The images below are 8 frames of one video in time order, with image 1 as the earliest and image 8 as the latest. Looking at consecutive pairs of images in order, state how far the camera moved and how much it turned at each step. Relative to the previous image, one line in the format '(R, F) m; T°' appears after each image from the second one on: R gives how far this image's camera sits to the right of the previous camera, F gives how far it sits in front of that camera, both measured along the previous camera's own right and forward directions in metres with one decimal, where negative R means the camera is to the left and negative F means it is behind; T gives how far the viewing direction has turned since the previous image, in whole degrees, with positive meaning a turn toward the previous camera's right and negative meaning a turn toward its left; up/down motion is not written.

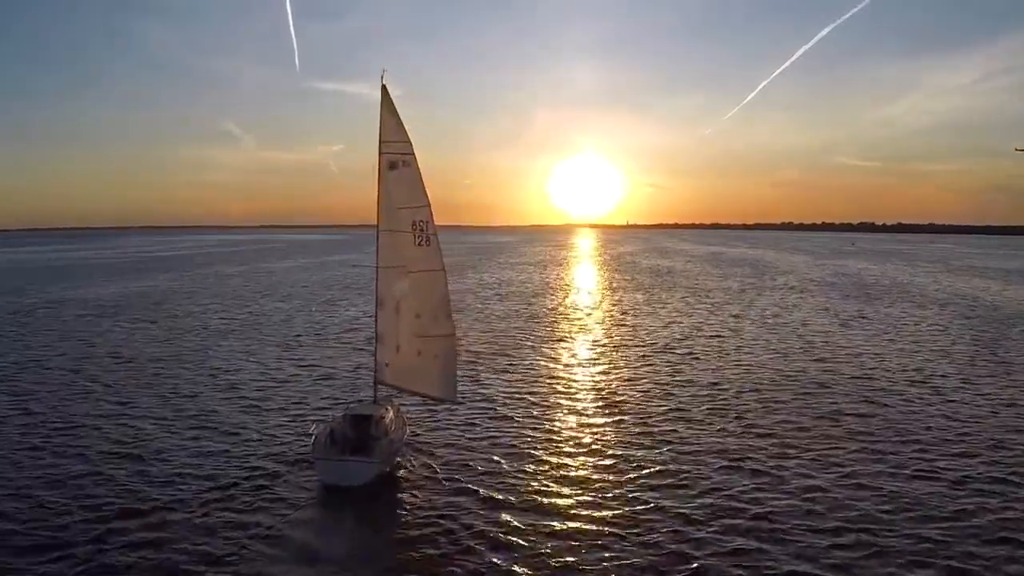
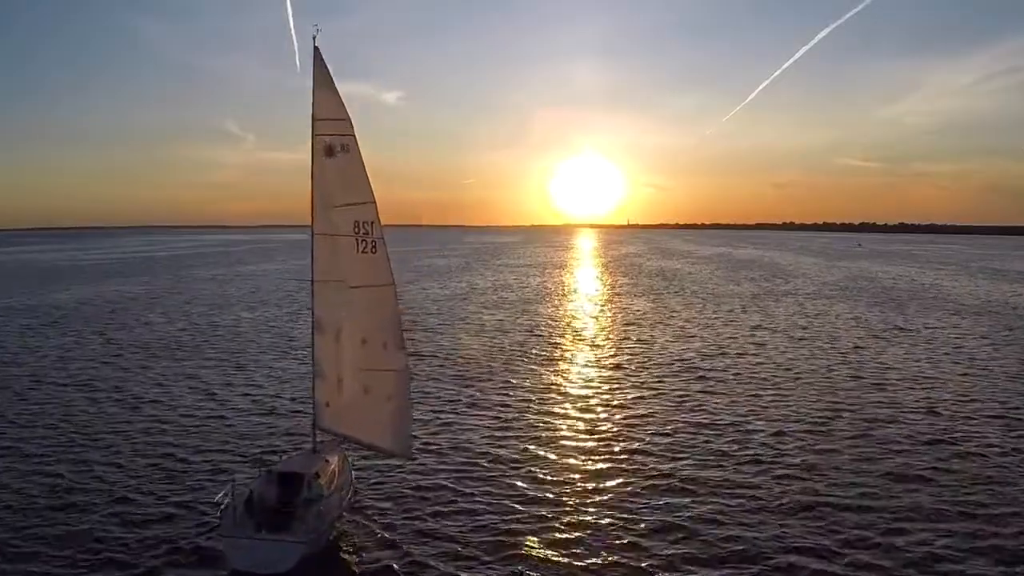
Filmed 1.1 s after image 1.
(+0.5, +4.7) m; 0°
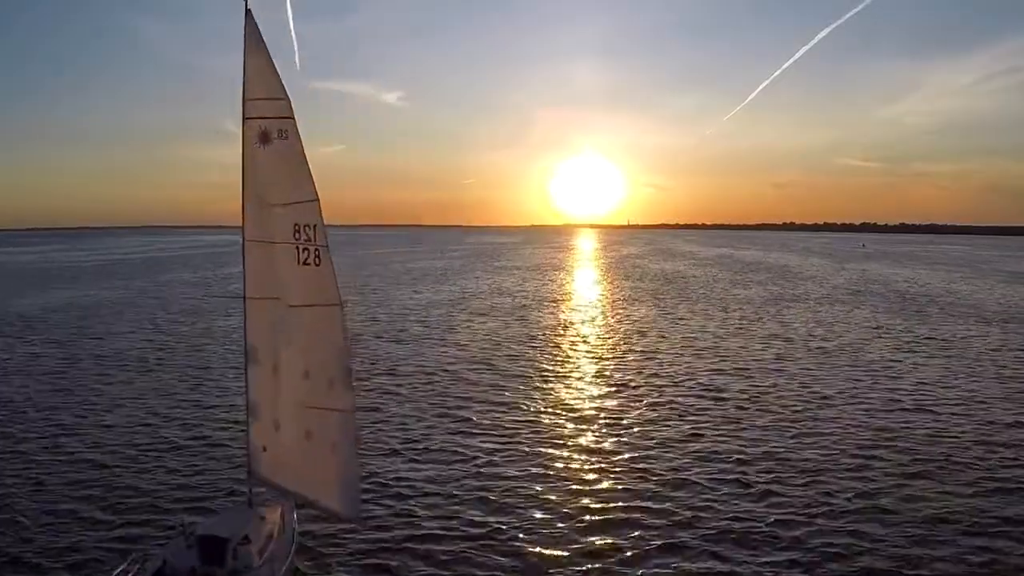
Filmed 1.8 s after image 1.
(+0.3, +3.1) m; 0°
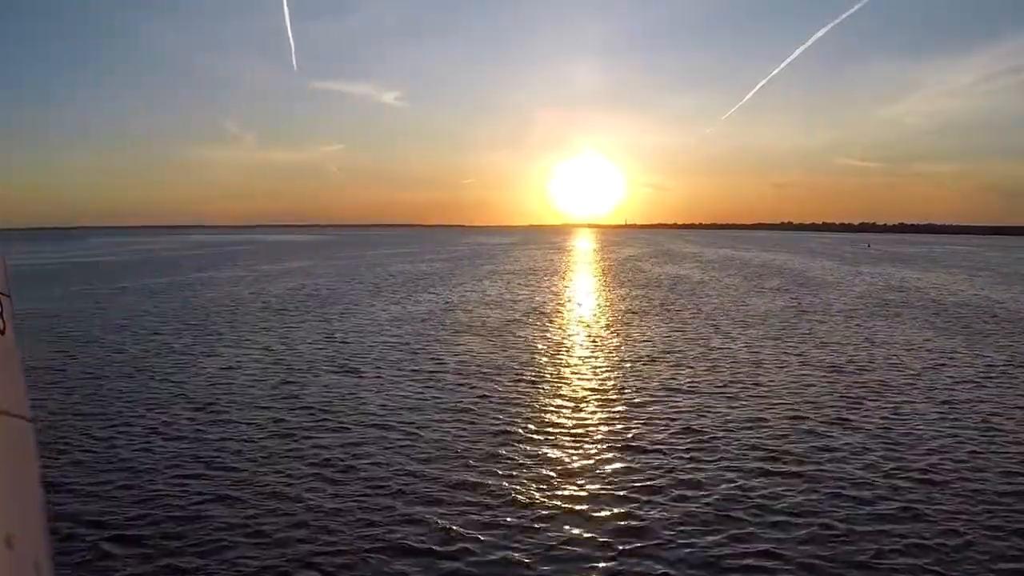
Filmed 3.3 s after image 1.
(+0.6, +6.2) m; 0°
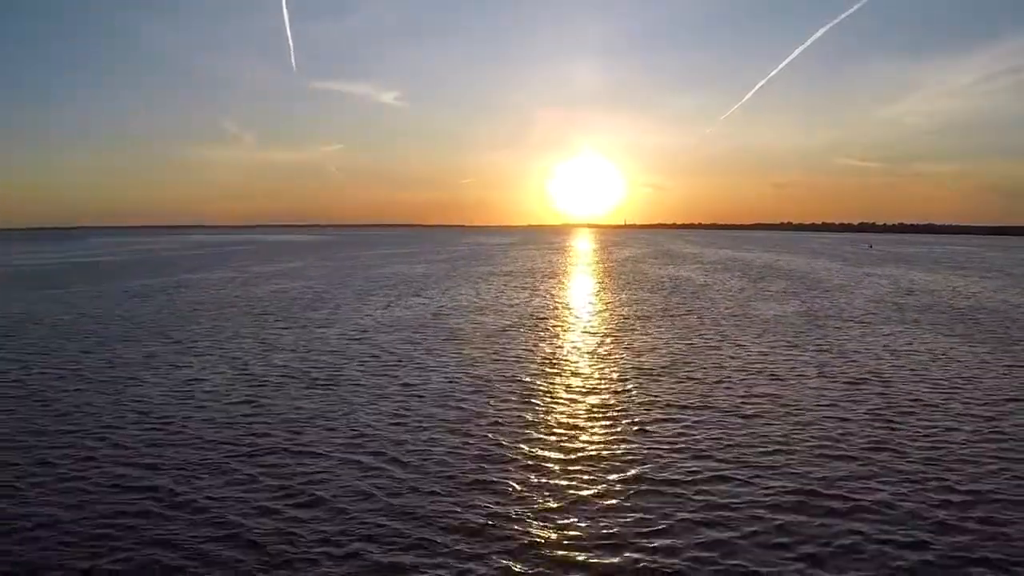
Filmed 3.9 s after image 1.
(+0.3, +2.5) m; 0°
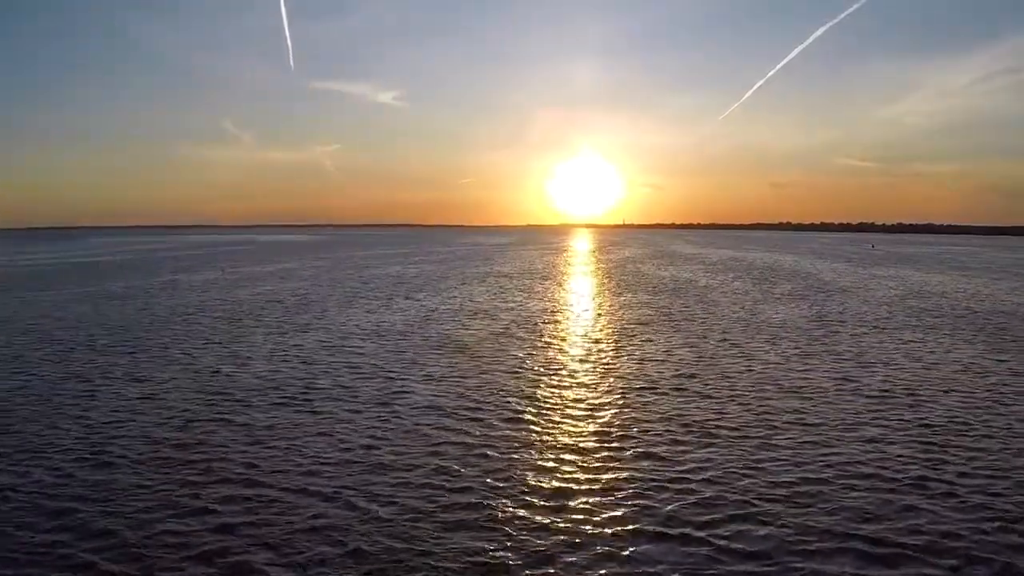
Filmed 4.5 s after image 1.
(+0.3, +2.5) m; 0°
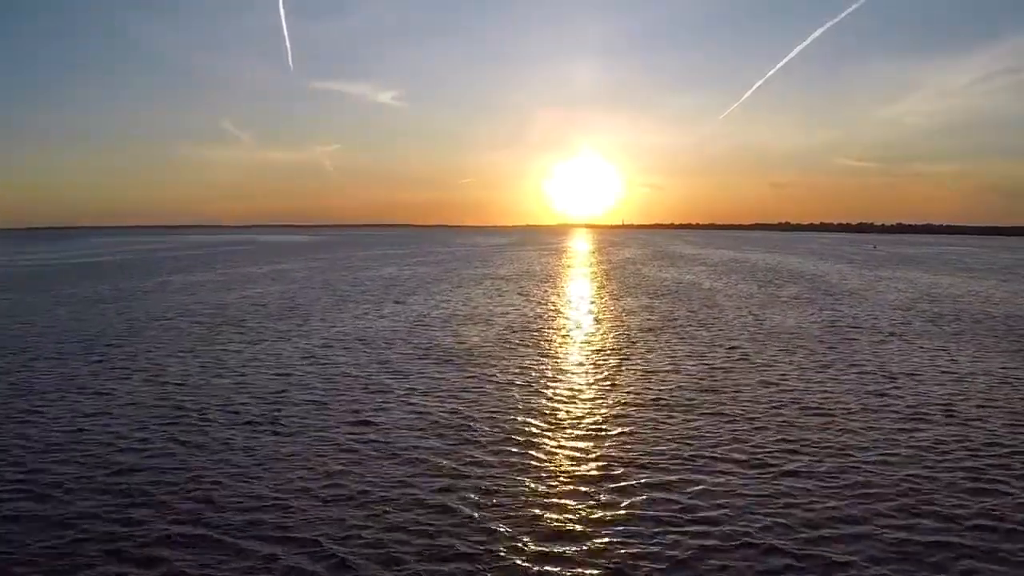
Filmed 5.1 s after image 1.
(+0.3, +2.4) m; 0°
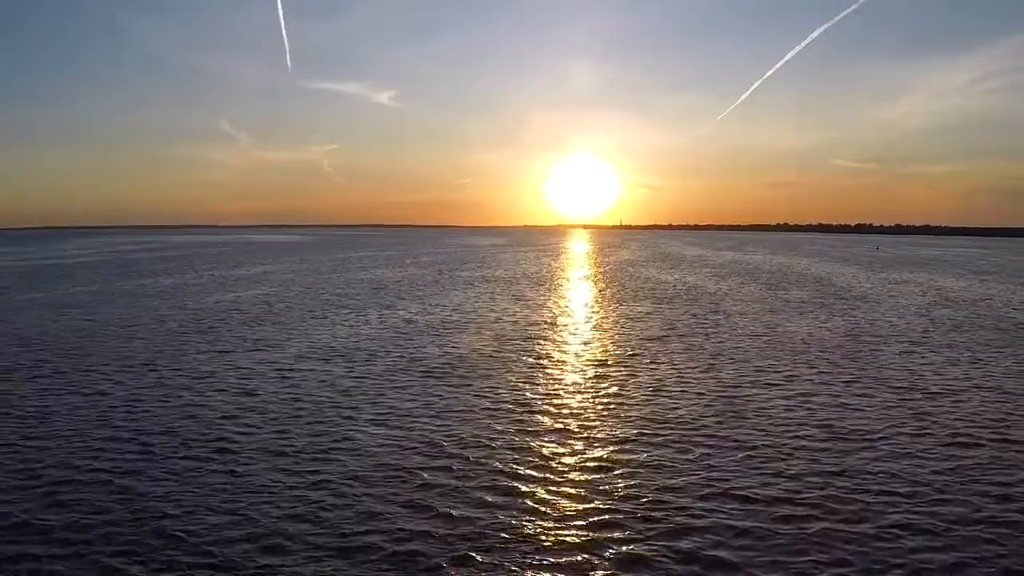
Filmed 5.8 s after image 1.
(+0.2, +3.1) m; 0°
